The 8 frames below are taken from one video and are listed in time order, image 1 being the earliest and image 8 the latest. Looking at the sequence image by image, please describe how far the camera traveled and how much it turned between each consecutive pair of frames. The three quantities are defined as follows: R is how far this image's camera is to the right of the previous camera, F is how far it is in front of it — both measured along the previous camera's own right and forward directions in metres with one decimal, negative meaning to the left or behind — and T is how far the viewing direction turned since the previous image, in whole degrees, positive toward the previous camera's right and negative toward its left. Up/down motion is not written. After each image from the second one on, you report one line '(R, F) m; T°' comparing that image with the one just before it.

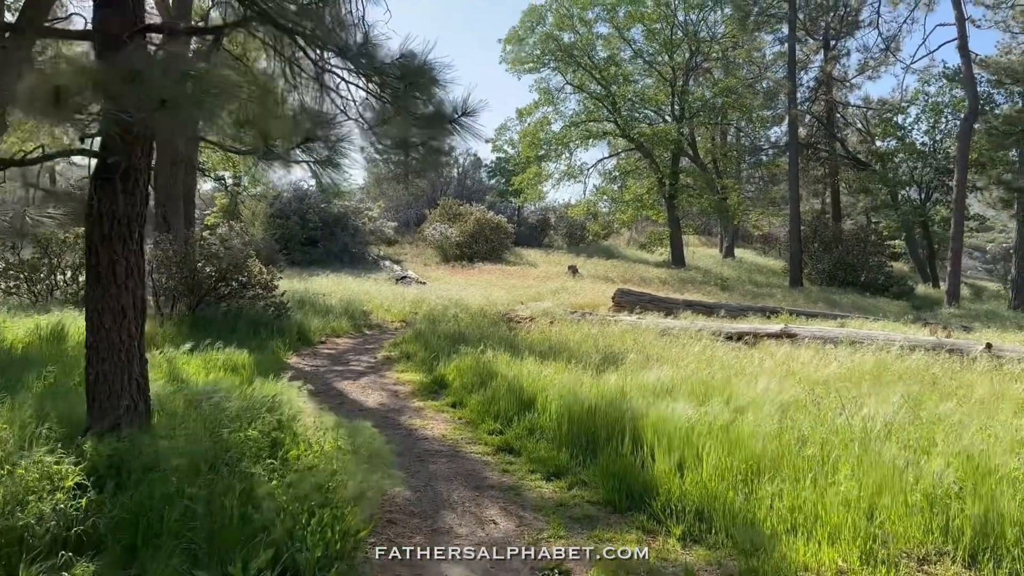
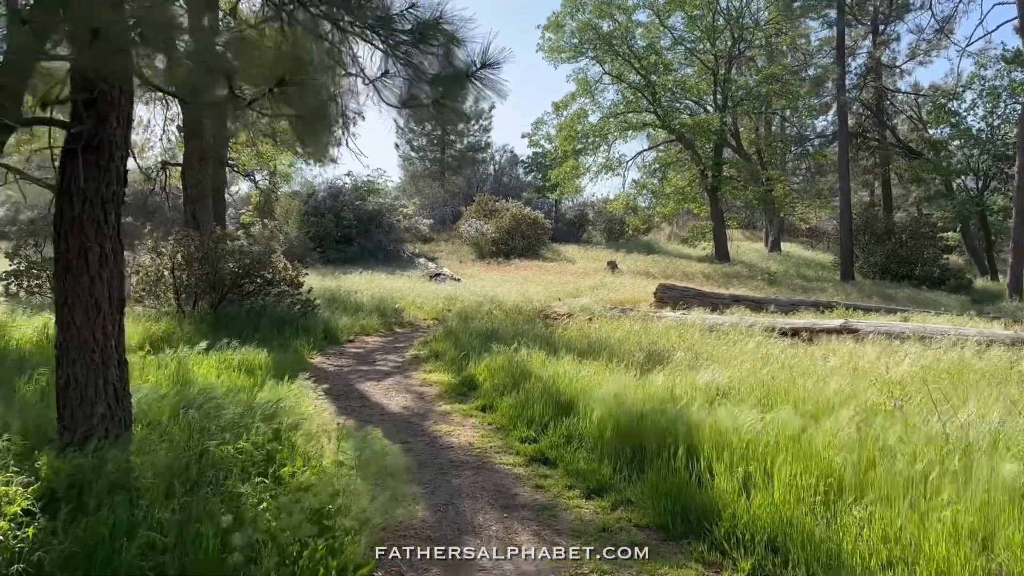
(0.0, +0.6) m; -3°
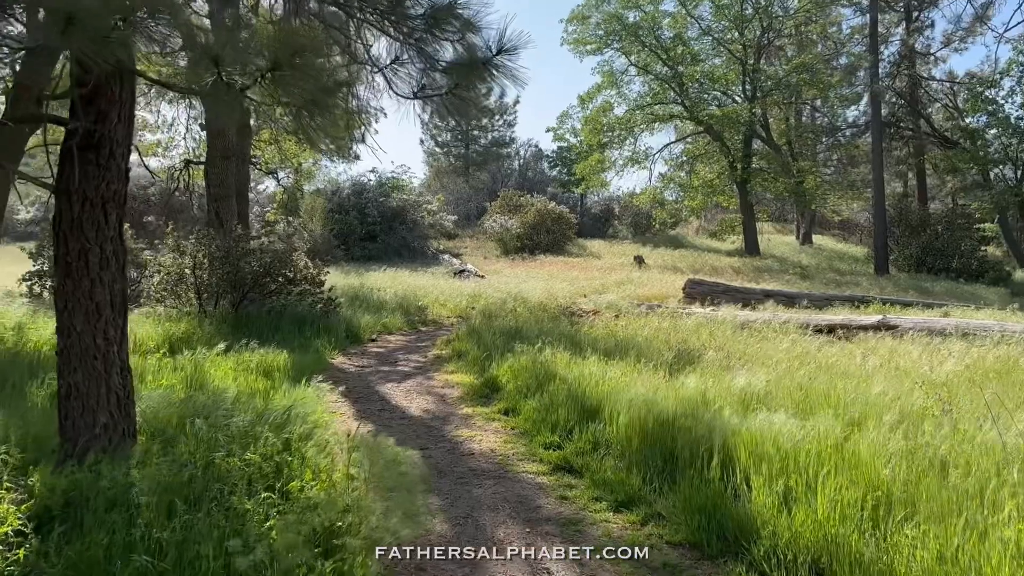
(0.0, +0.2) m; -2°
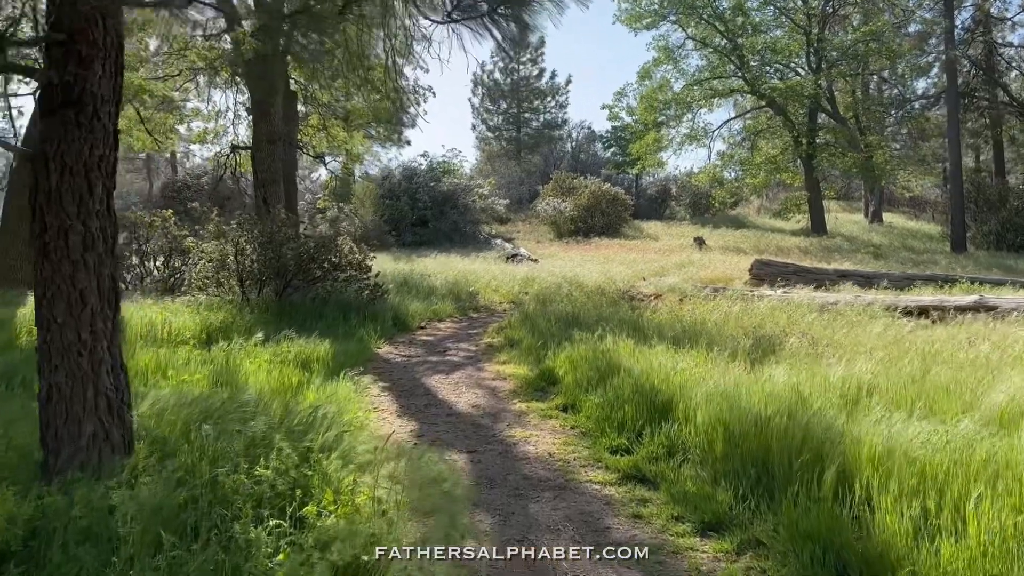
(0.0, +0.6) m; -4°
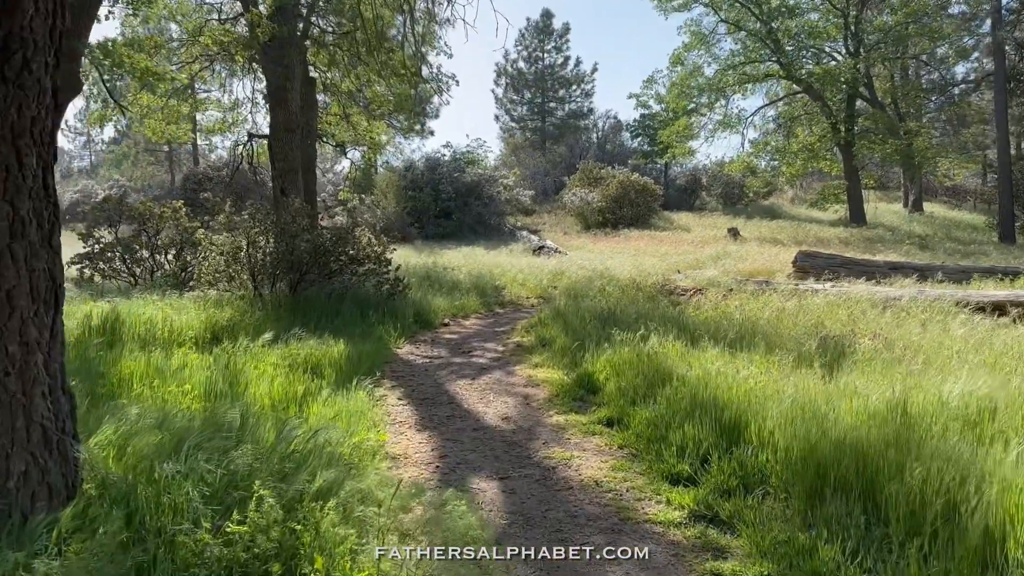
(-0.1, +0.6) m; -2°
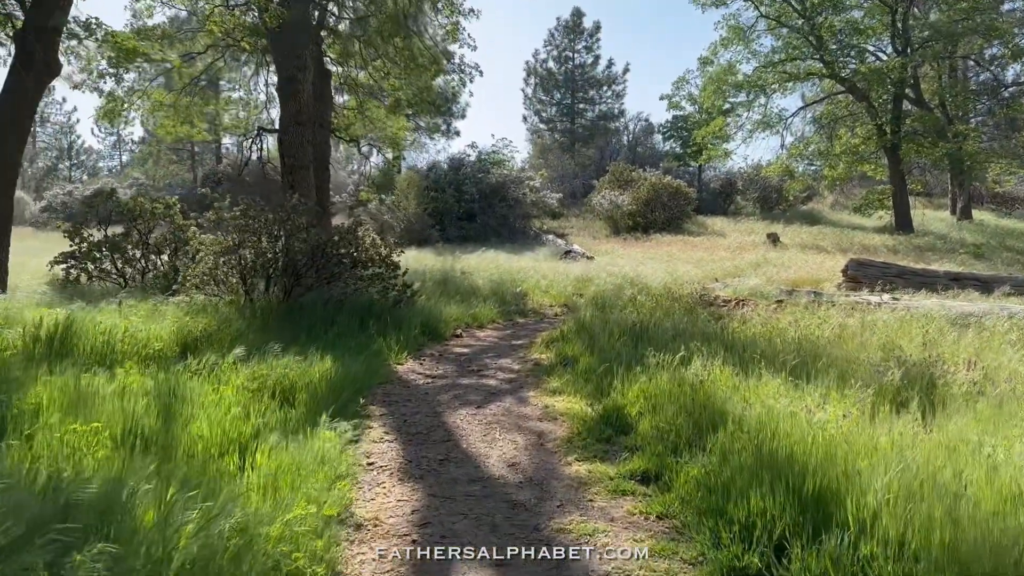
(+0.1, +0.9) m; -2°
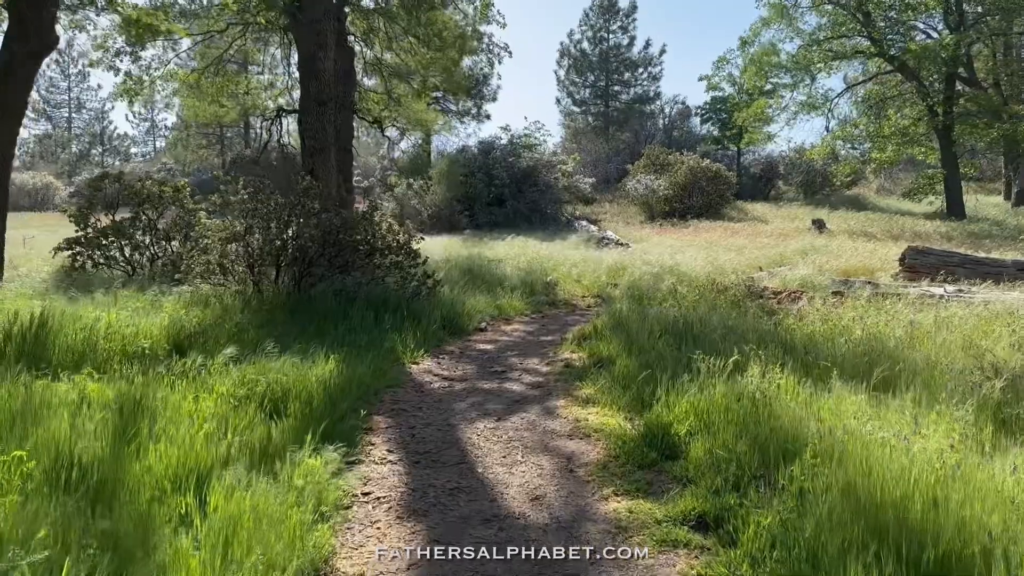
(0.0, +0.6) m; -2°
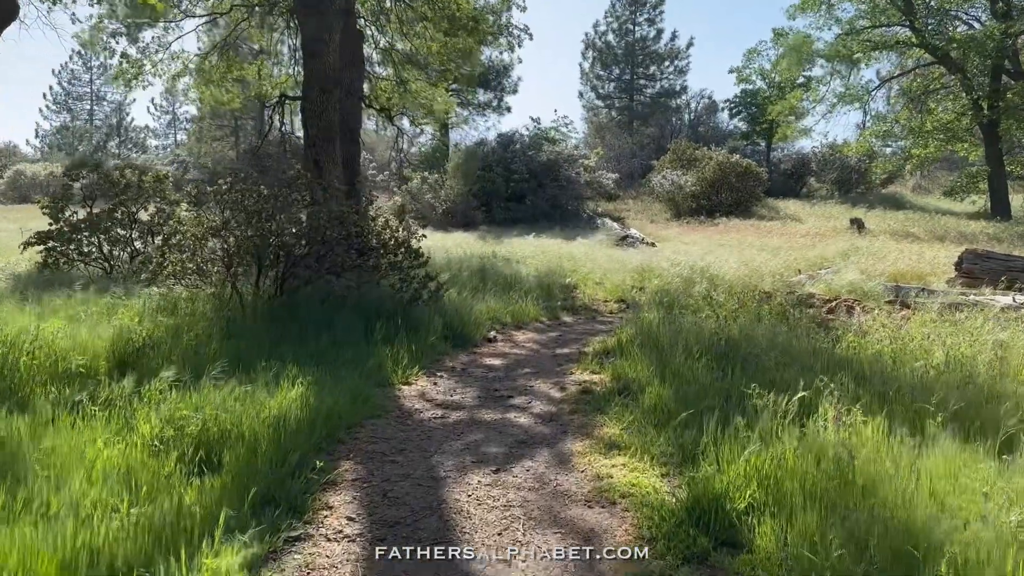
(+0.1, +0.8) m; -2°
